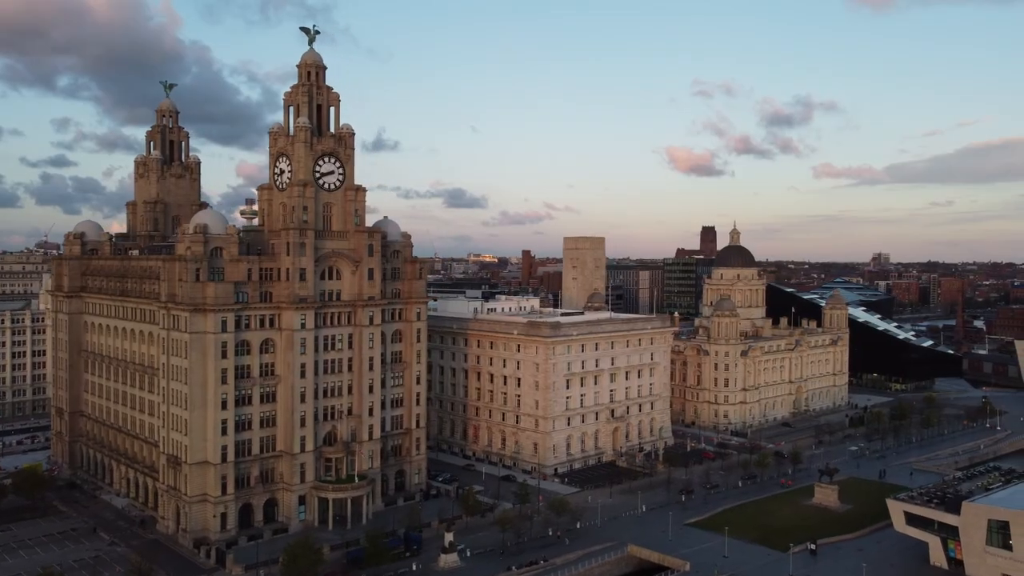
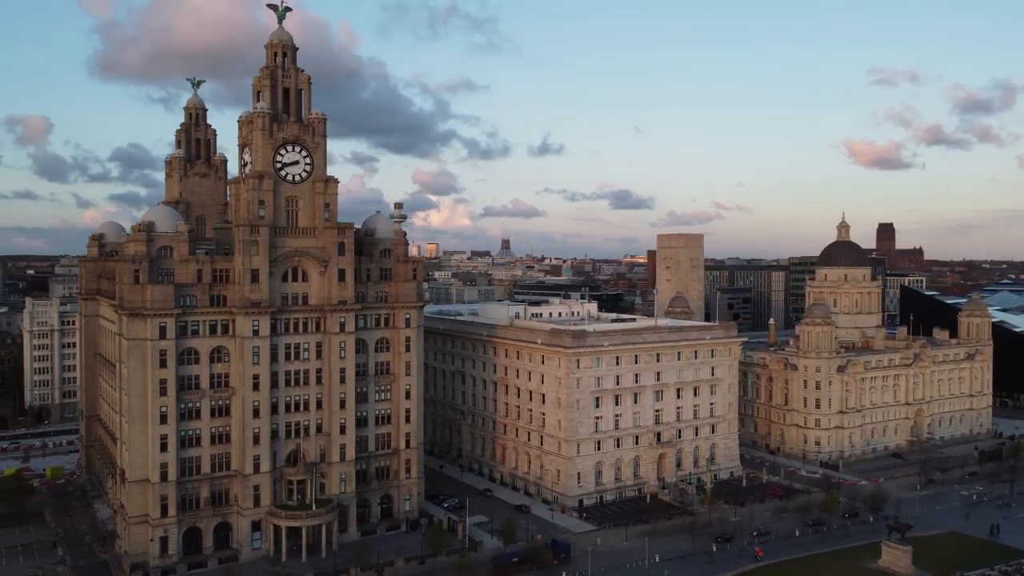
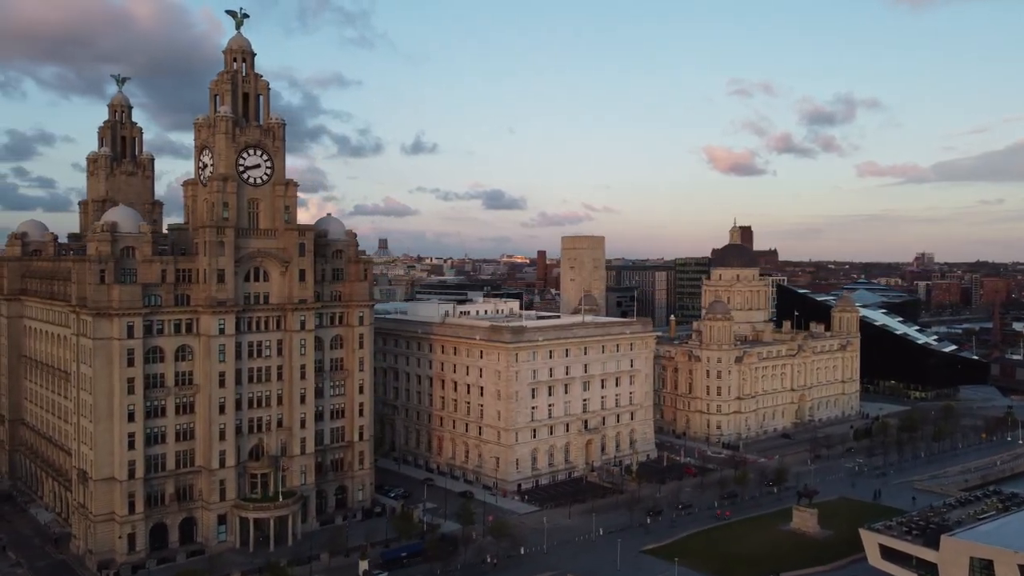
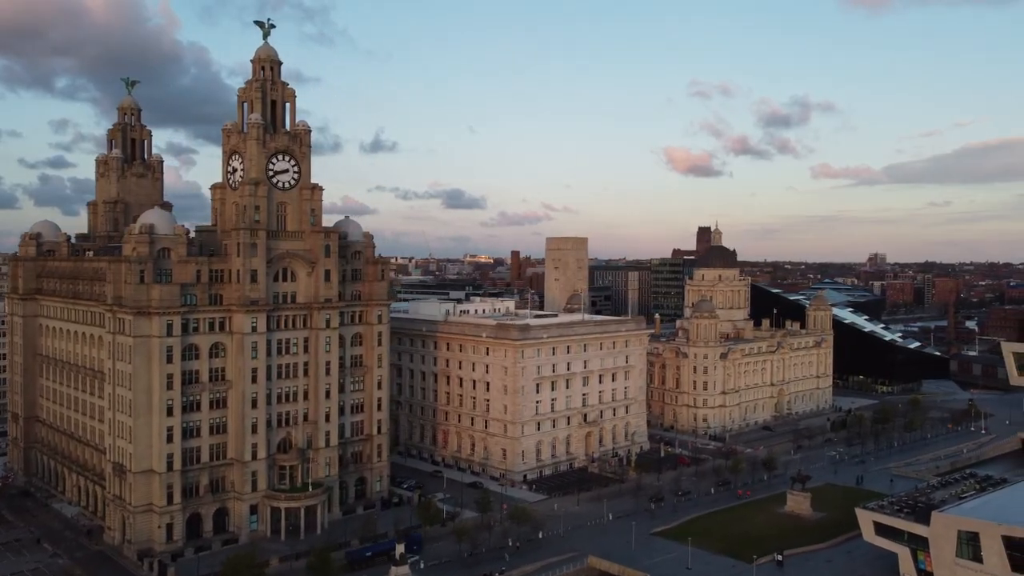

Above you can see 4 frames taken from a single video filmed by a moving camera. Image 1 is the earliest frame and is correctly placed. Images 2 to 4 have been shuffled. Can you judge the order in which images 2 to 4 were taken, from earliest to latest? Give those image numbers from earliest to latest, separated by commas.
4, 3, 2
